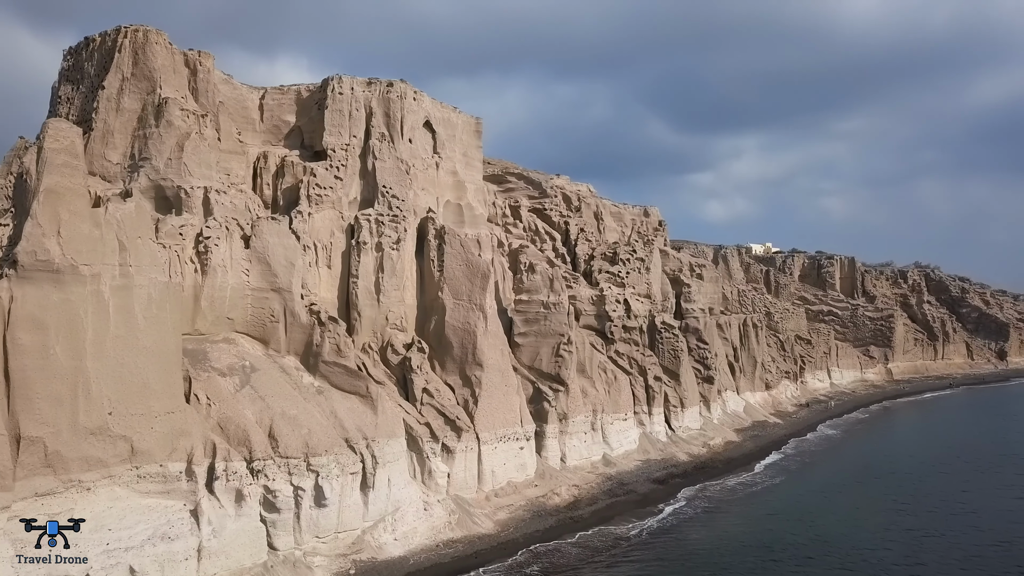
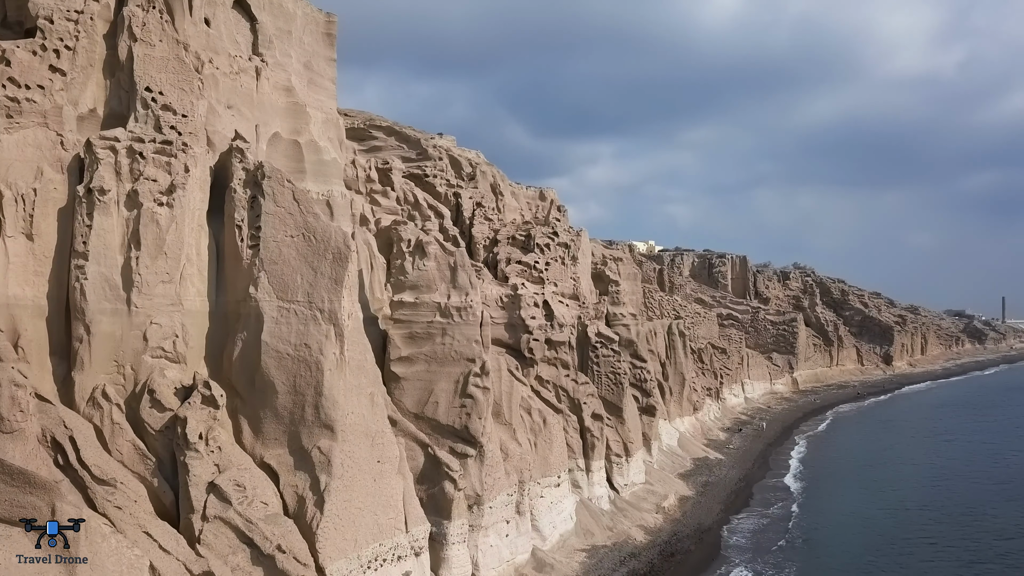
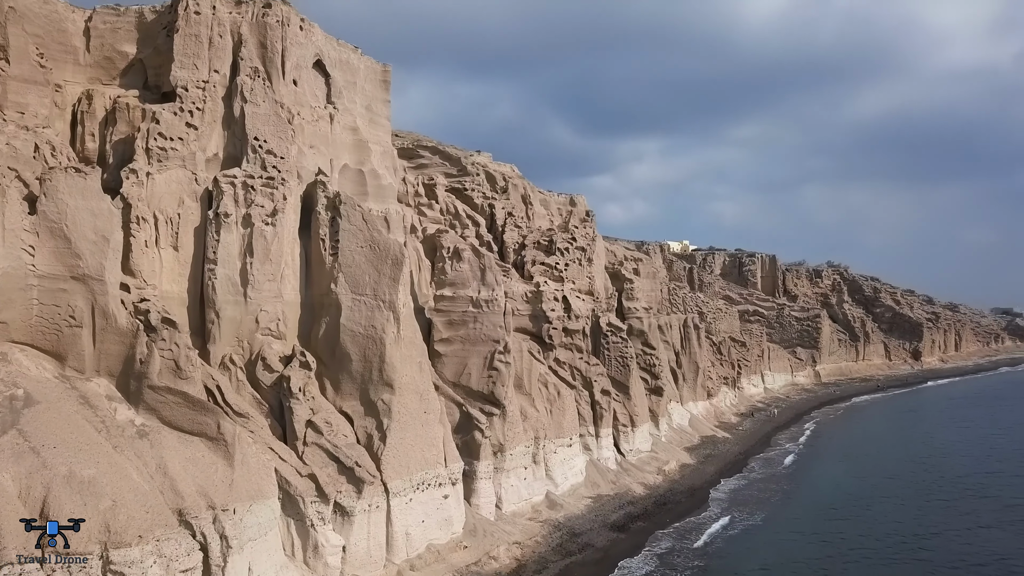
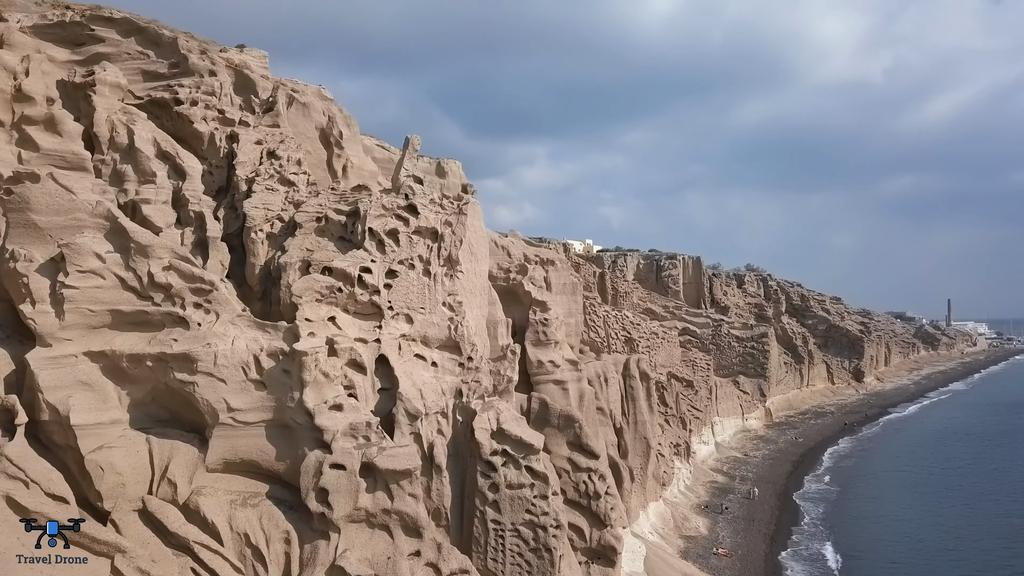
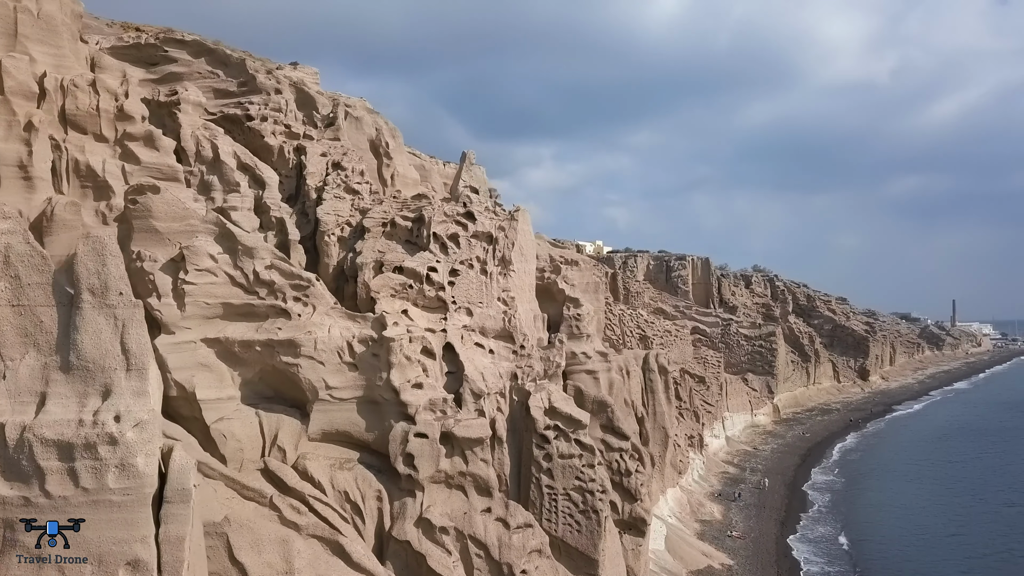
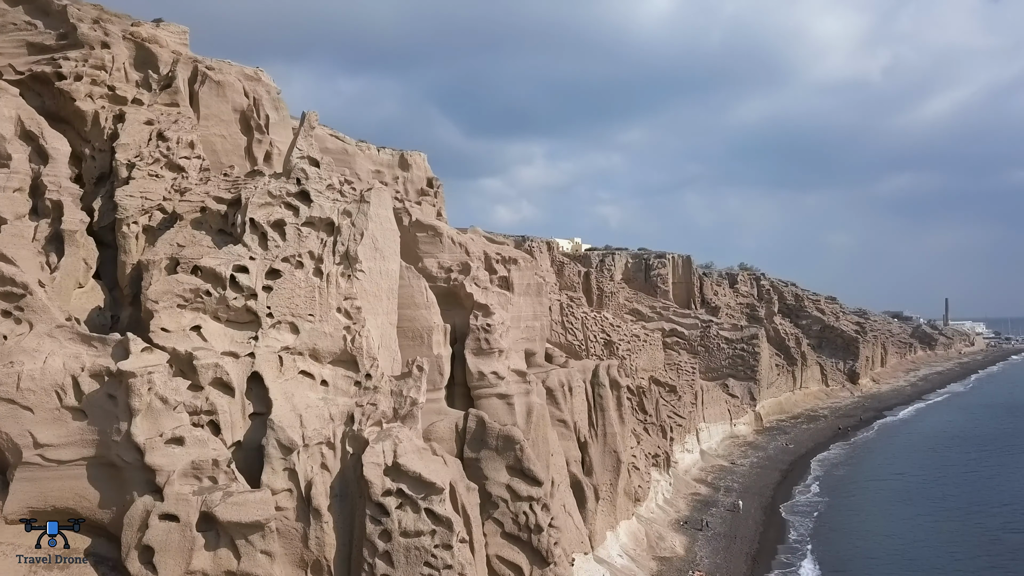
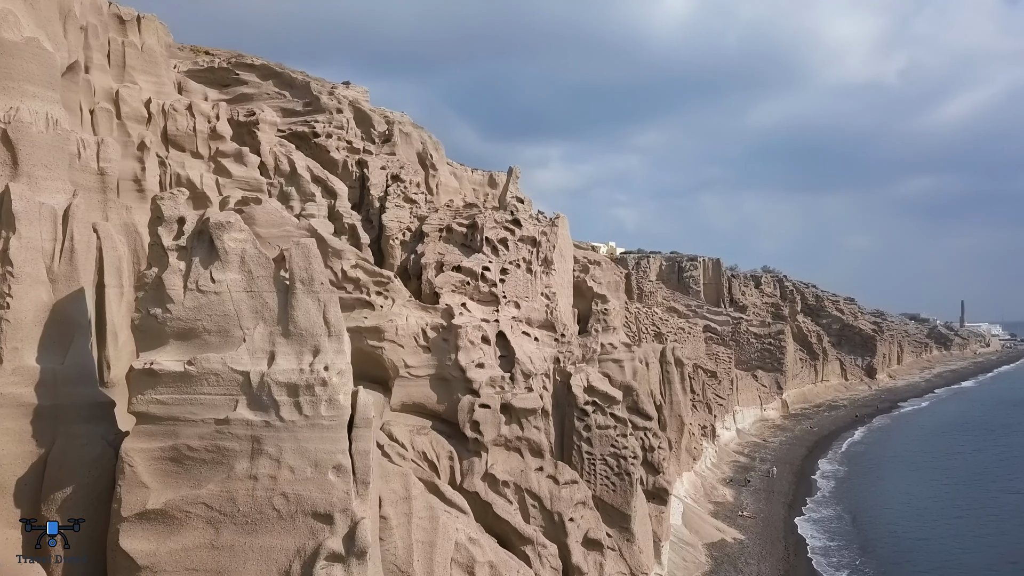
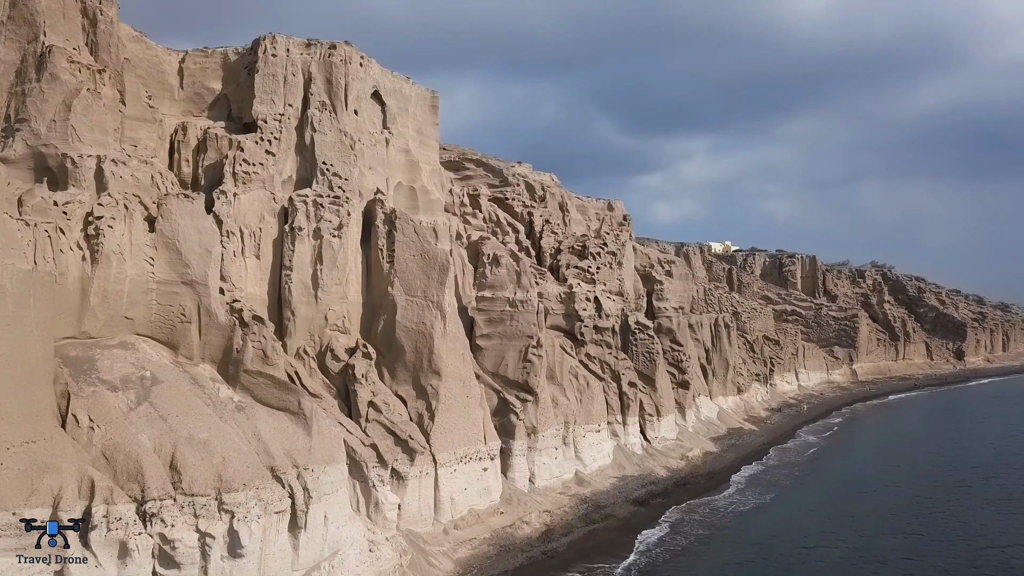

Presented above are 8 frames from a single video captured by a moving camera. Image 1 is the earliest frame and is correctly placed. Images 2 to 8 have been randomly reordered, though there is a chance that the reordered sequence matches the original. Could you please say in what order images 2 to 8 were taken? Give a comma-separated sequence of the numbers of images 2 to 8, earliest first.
8, 3, 2, 7, 5, 4, 6
